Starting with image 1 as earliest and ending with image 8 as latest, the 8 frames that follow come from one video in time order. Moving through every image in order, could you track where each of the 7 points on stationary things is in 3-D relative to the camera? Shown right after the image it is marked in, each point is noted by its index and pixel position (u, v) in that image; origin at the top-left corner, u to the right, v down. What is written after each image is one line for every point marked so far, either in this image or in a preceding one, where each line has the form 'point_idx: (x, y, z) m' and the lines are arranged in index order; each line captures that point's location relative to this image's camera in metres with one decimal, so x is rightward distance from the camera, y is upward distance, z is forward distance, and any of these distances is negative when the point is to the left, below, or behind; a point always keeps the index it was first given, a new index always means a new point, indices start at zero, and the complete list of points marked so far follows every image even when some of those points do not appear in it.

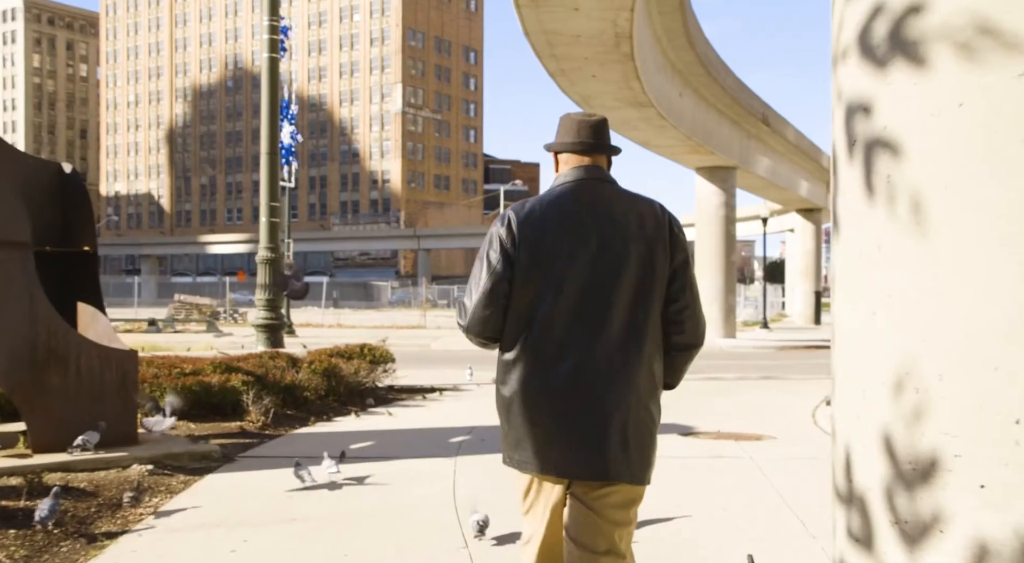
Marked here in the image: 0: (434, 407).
0: (-1.0, -1.6, +13.6) m
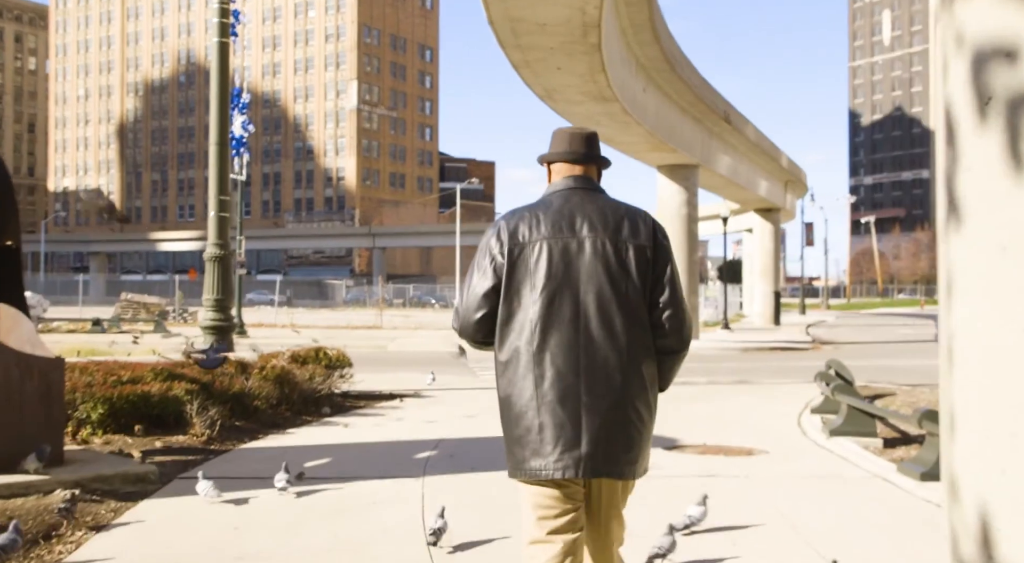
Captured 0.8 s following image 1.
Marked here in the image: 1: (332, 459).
0: (-1.4, -1.6, +12.7) m
1: (-1.5, -1.6, +9.3) m
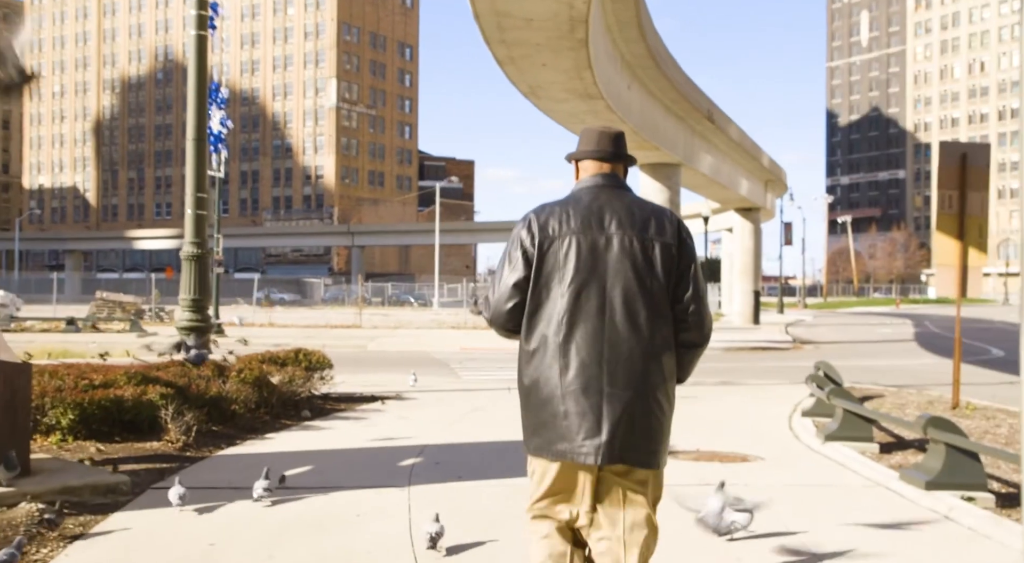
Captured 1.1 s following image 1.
0: (-1.6, -1.6, +12.3) m
1: (-1.6, -1.6, +9.0) m
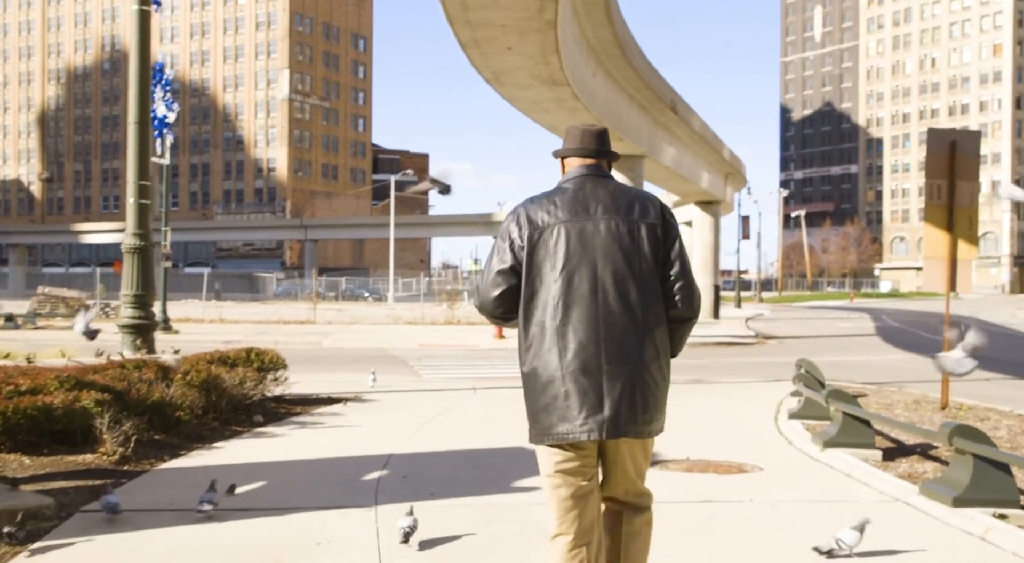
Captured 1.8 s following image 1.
0: (-1.9, -1.5, +11.4) m
1: (-1.8, -1.5, +8.0) m
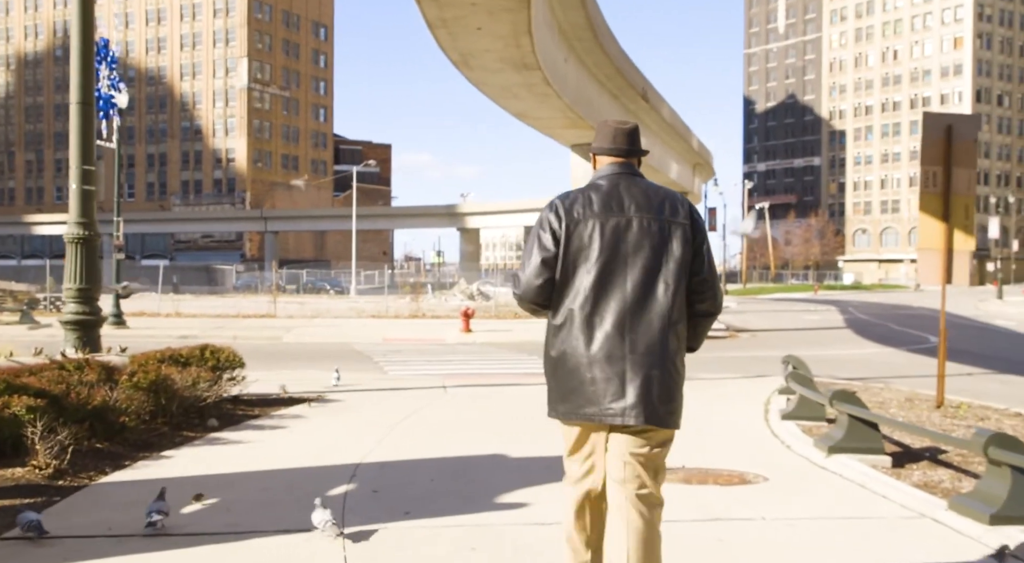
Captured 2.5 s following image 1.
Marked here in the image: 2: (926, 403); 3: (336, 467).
0: (-2.1, -1.5, +10.6) m
1: (-1.9, -1.5, +7.2) m
2: (+4.9, -1.4, +12.7) m
3: (-1.4, -1.4, +8.3) m
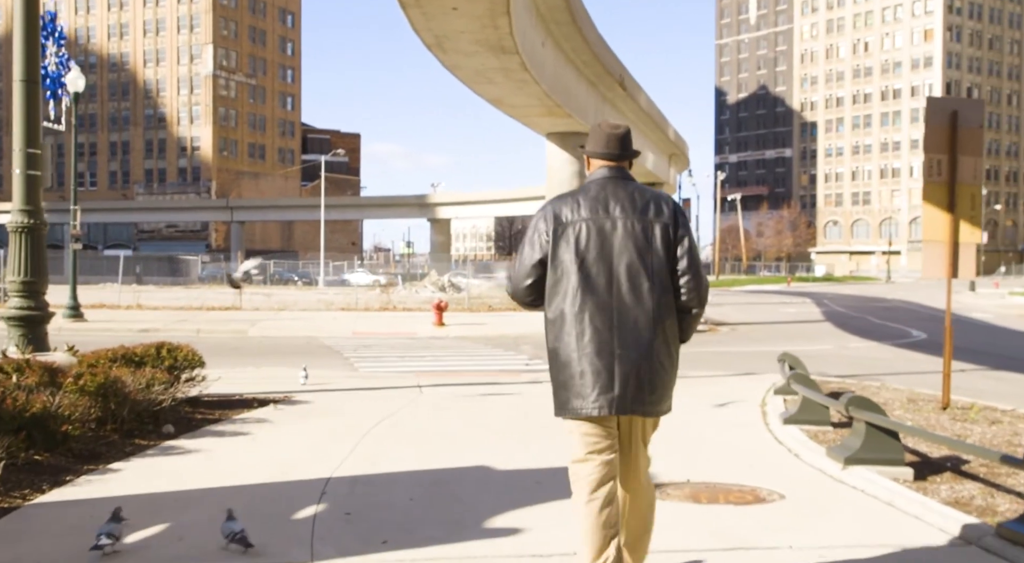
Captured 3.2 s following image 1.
0: (-2.3, -1.4, +9.7) m
1: (-2.0, -1.4, +6.3) m
2: (+4.7, -1.4, +12.0) m
3: (-1.4, -1.4, +7.4) m
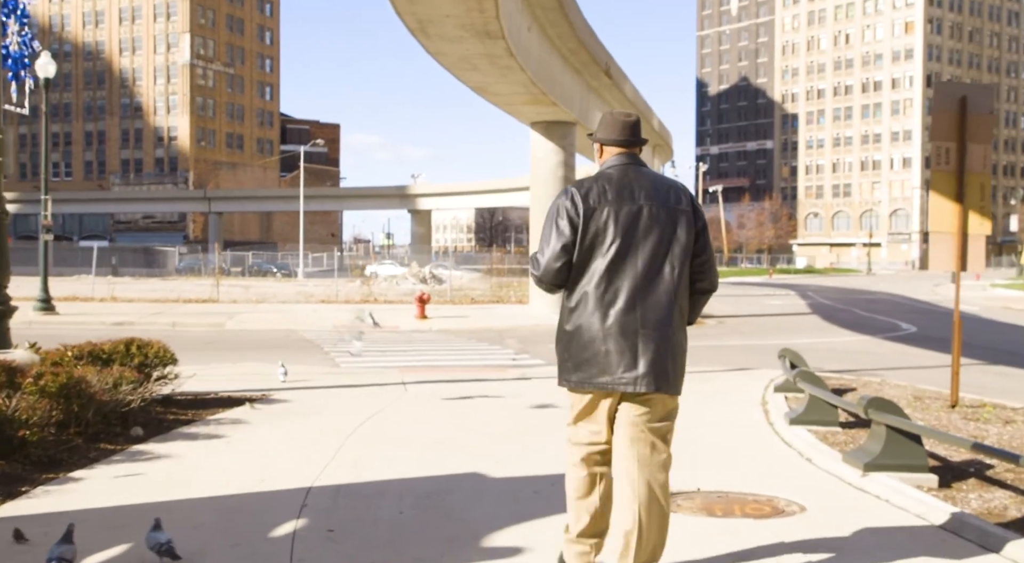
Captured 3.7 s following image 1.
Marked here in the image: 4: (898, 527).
0: (-2.3, -1.3, +9.1) m
1: (-2.0, -1.4, +5.7) m
2: (+4.6, -1.3, +11.6) m
3: (-1.5, -1.3, +6.8) m
4: (+2.2, -1.4, +5.9) m
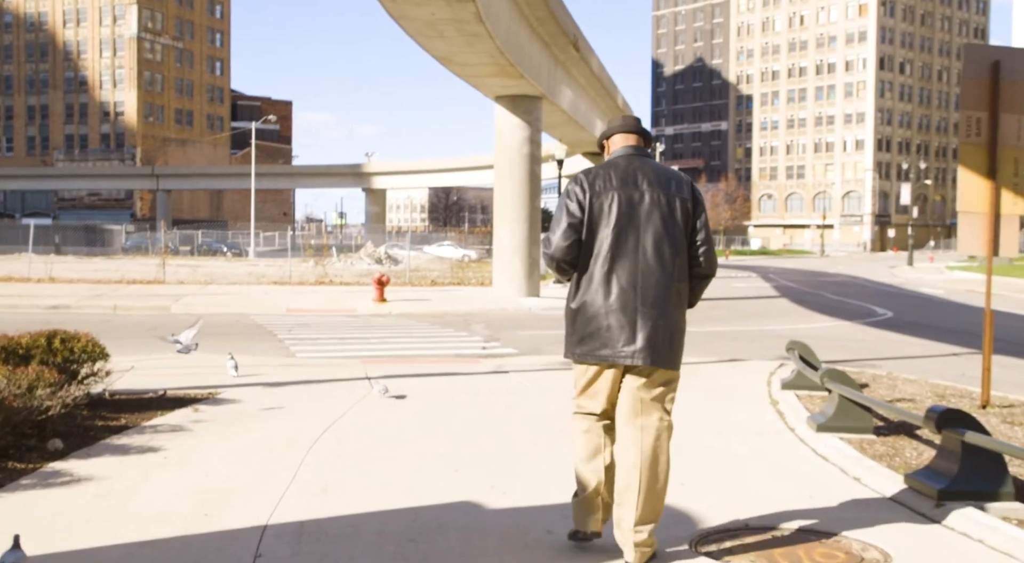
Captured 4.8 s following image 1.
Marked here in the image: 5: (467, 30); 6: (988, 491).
0: (-2.4, -1.2, +7.7) m
1: (-1.9, -1.3, +4.3) m
2: (+4.4, -1.2, +10.4) m
3: (-1.4, -1.3, +5.4) m
4: (+2.2, -1.3, +4.7) m
5: (-0.8, +4.6, +19.3) m
6: (+2.7, -1.2, +6.1) m
